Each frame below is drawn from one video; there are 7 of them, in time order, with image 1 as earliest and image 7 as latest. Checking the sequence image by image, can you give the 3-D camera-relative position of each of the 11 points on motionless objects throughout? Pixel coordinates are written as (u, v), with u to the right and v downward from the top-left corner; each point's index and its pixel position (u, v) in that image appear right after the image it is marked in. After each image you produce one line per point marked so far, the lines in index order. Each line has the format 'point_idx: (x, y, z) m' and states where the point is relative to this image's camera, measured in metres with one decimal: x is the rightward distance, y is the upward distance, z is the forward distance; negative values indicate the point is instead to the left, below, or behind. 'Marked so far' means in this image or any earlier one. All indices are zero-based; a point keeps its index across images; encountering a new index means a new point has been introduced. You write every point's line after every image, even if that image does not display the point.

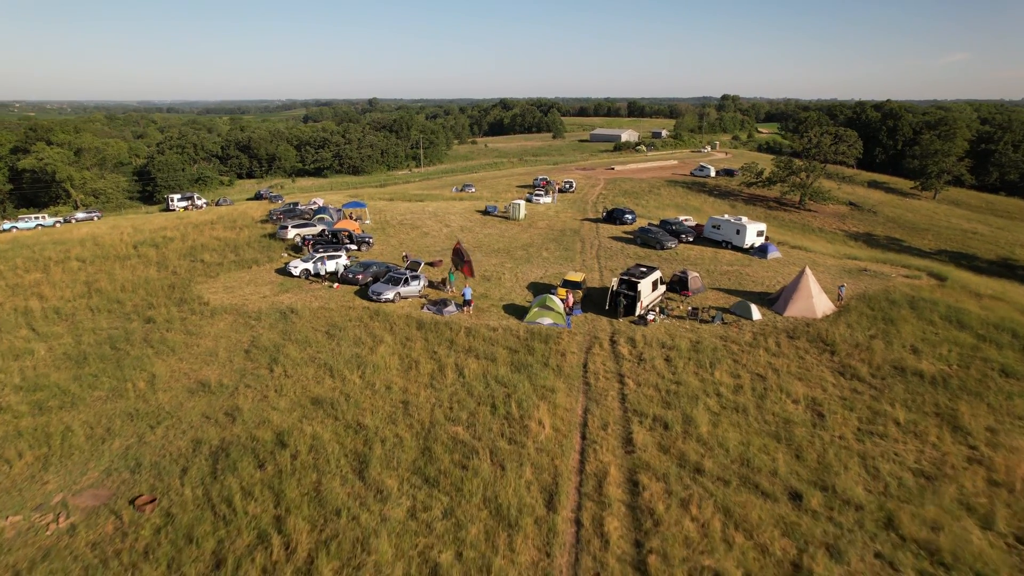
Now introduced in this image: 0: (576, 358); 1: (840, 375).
0: (+1.7, -1.9, +18.1) m
1: (+8.6, -2.3, +18.2) m
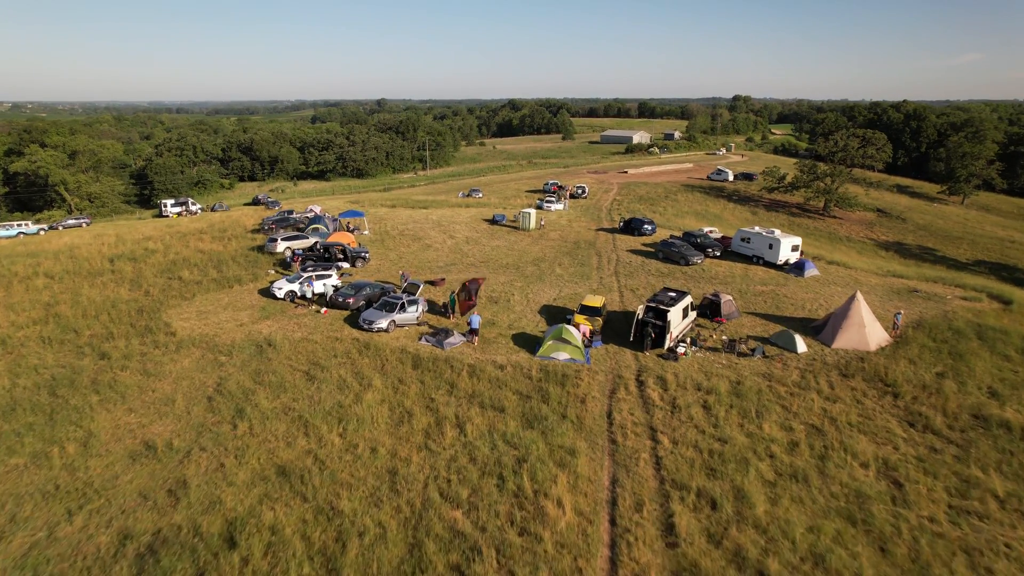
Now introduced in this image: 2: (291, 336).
0: (+1.9, -2.6, +15.3) m
1: (+8.8, -3.1, +15.4) m
2: (-5.9, -1.3, +18.5) m
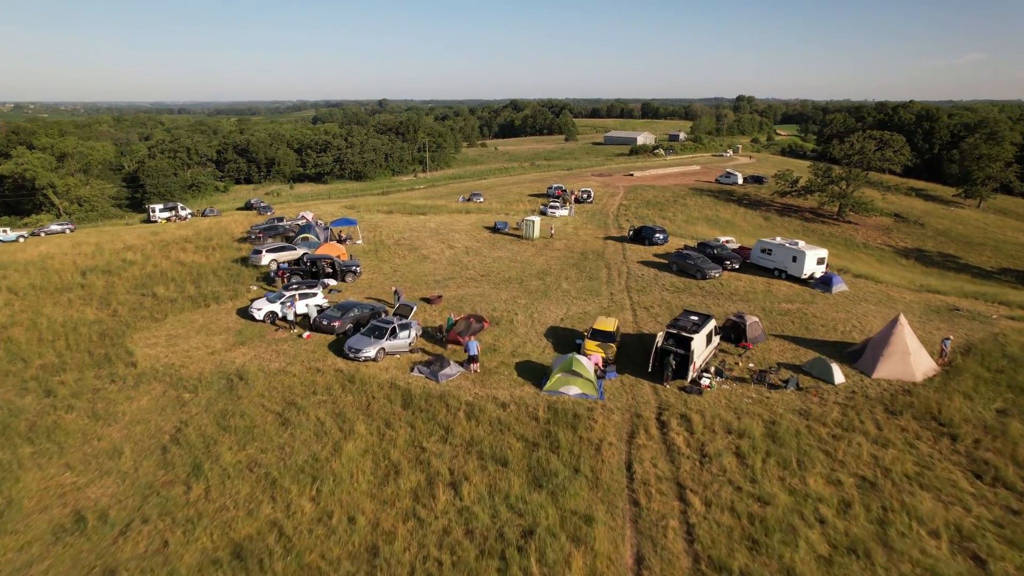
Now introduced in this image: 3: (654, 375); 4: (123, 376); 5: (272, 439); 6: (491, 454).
0: (+2.0, -3.2, +13.3) m
1: (+8.9, -3.7, +13.3) m
2: (-5.8, -1.9, +16.4) m
3: (+3.5, -2.2, +17.2) m
4: (-8.7, -2.0, +15.6) m
5: (-4.5, -2.8, +12.9) m
6: (-0.4, -3.1, +12.9) m
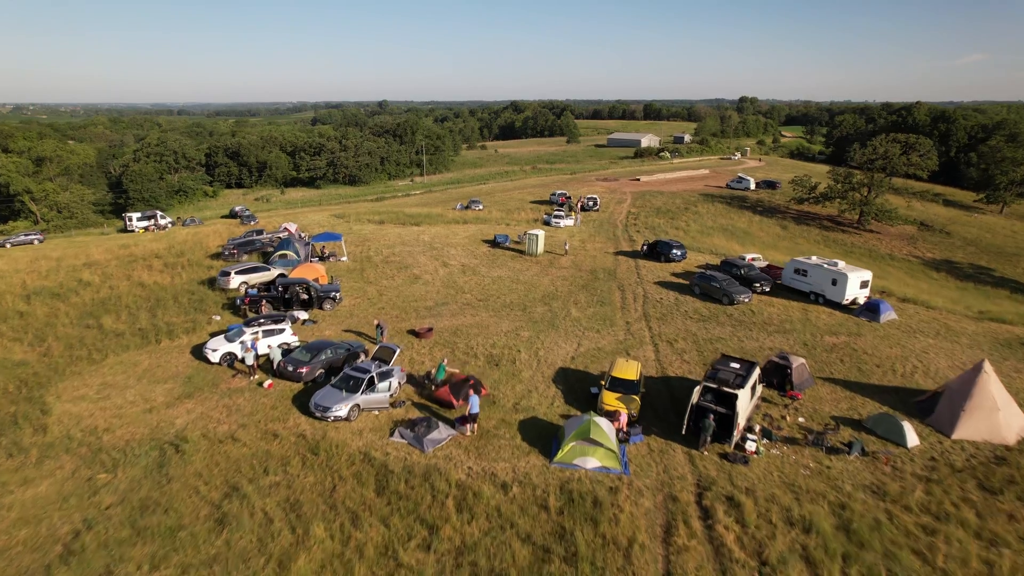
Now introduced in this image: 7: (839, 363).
0: (+2.0, -4.1, +10.2) m
1: (+9.0, -4.5, +10.2) m
2: (-5.8, -2.7, +13.3) m
3: (+3.6, -3.0, +14.1) m
4: (-8.7, -2.9, +12.4) m
5: (-4.4, -3.7, +9.8) m
6: (-0.3, -3.9, +9.7) m
7: (+8.6, -2.0, +18.3) m
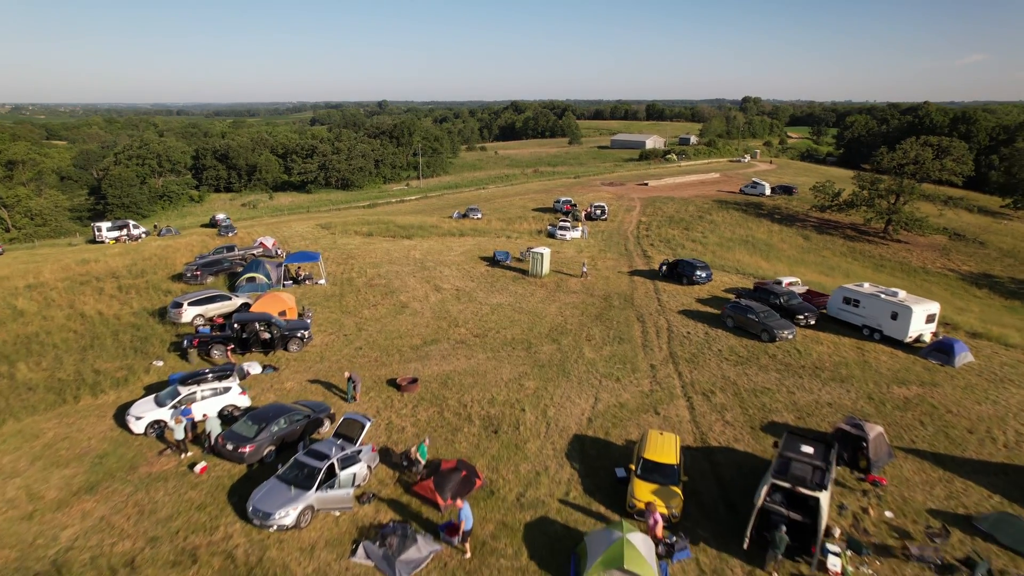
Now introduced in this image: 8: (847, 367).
0: (+2.1, -5.0, +6.6) m
1: (+9.0, -5.5, +6.7) m
2: (-5.7, -3.7, +9.8) m
3: (+3.6, -4.0, +10.6) m
4: (-8.6, -3.8, +8.9) m
5: (-4.4, -4.6, +6.3) m
6: (-0.3, -4.9, +6.2) m
7: (+8.7, -2.9, +14.8) m
8: (+8.7, -2.0, +17.9) m
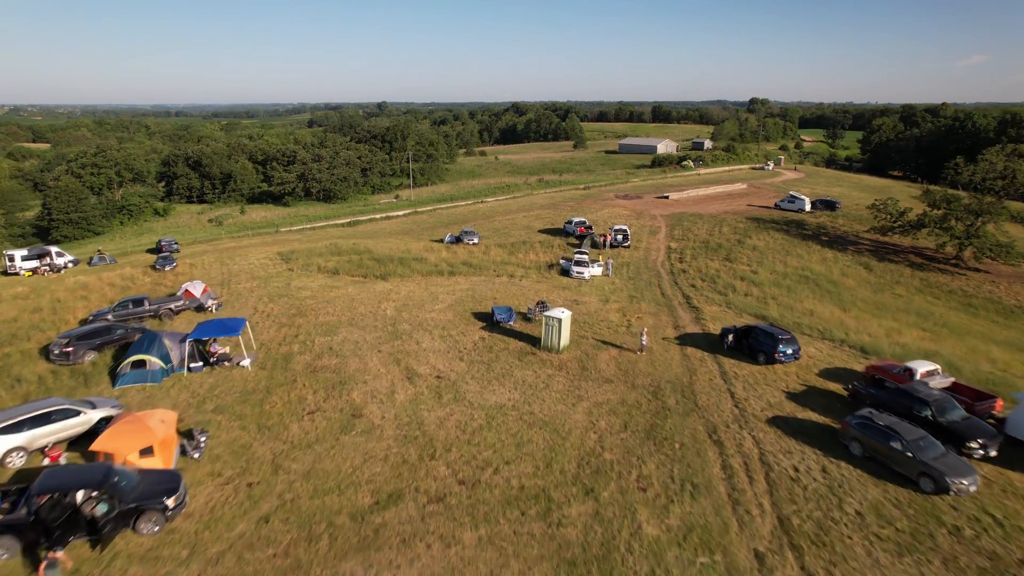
0: (+2.2, -7.1, -0.9) m
1: (+9.1, -7.6, -0.9) m
2: (-5.6, -5.8, +2.2) m
3: (+3.7, -6.1, +3.0) m
4: (-8.5, -5.9, +1.4) m
5: (-4.2, -6.7, -1.3) m
6: (-0.2, -7.0, -1.4) m
7: (+8.8, -5.0, +7.2) m
8: (+8.8, -4.1, +10.3) m
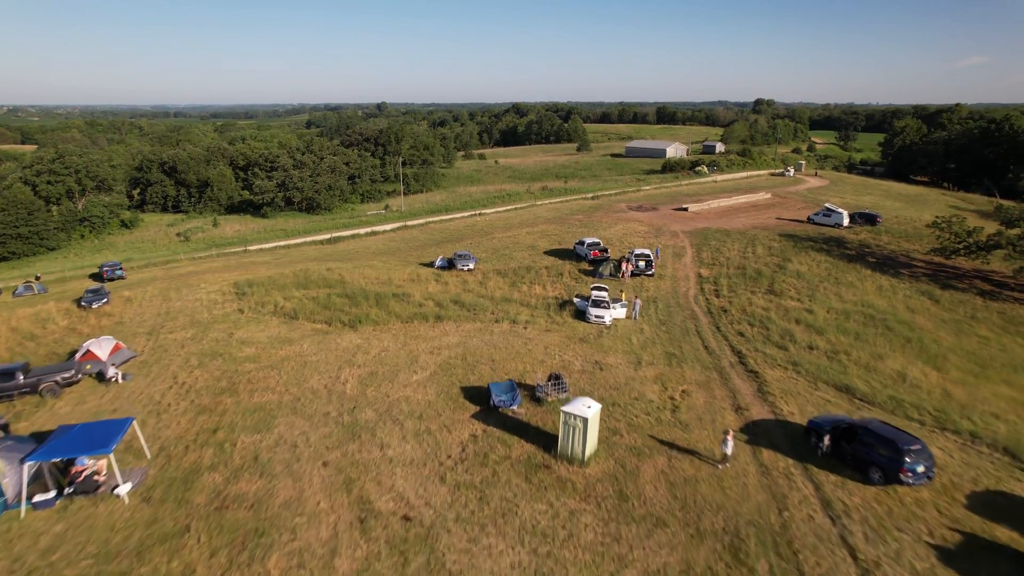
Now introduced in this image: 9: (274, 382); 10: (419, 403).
0: (+2.3, -8.7, -6.7) m
1: (+9.2, -9.1, -6.6) m
2: (-5.5, -7.4, -3.5) m
3: (+3.8, -7.7, -2.7) m
4: (-8.4, -7.5, -4.3) m
5: (-4.2, -8.3, -7.0) m
6: (-0.1, -8.5, -7.1) m
7: (+8.9, -6.6, +1.5) m
8: (+8.9, -5.7, +4.6) m
9: (-5.8, -2.3, +17.1) m
10: (-2.1, -2.6, +15.6) m
